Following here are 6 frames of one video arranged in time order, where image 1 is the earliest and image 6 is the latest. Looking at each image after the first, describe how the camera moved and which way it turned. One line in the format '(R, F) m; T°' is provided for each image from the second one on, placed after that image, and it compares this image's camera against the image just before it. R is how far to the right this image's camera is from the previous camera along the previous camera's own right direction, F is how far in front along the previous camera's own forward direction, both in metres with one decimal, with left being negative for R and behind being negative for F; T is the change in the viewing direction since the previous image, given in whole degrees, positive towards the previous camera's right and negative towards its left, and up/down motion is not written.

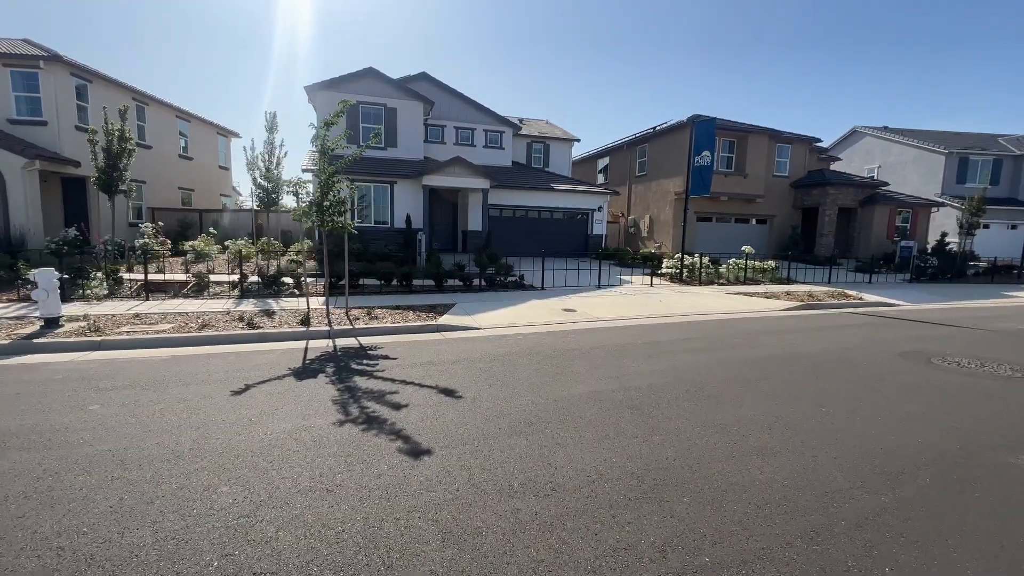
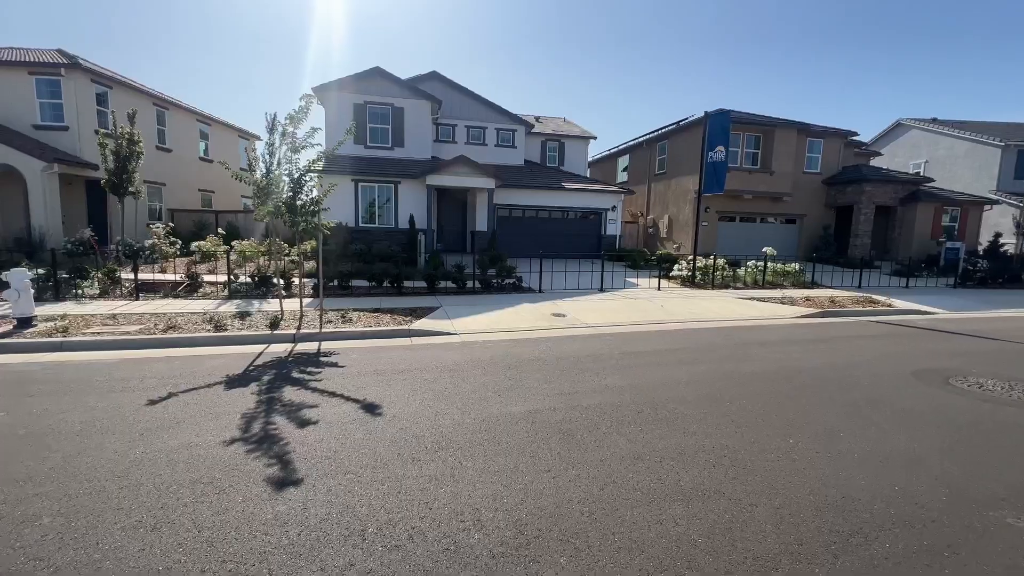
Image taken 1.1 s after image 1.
(+1.1, +0.5) m; -4°
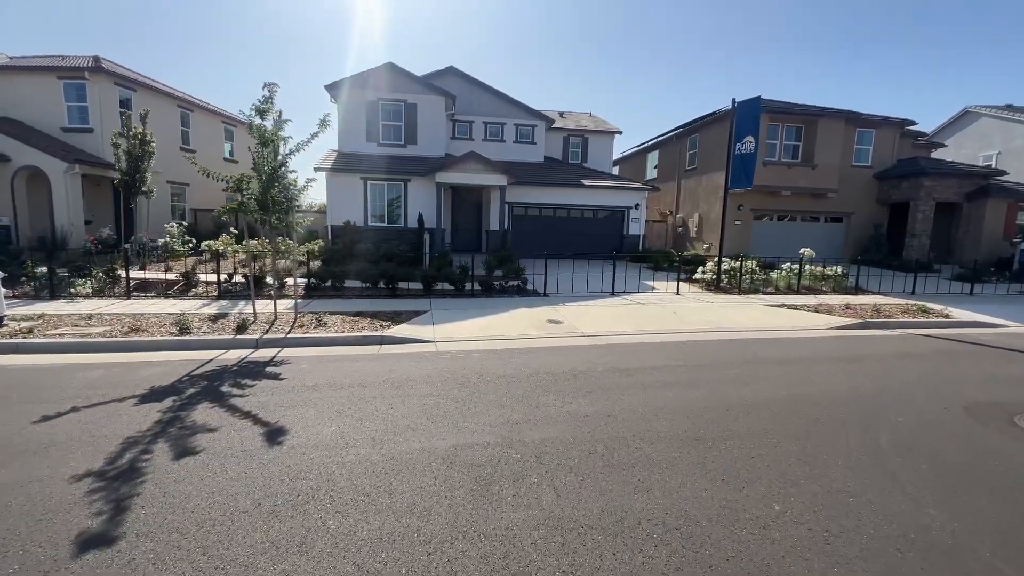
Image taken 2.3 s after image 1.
(+1.0, +0.9) m; -5°
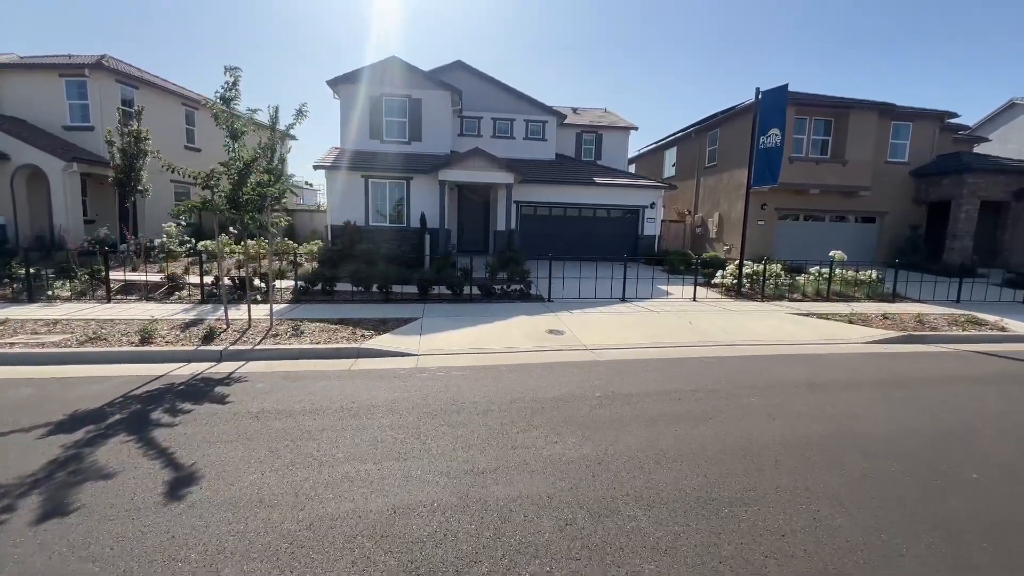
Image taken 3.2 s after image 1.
(+0.4, +0.9) m; -2°
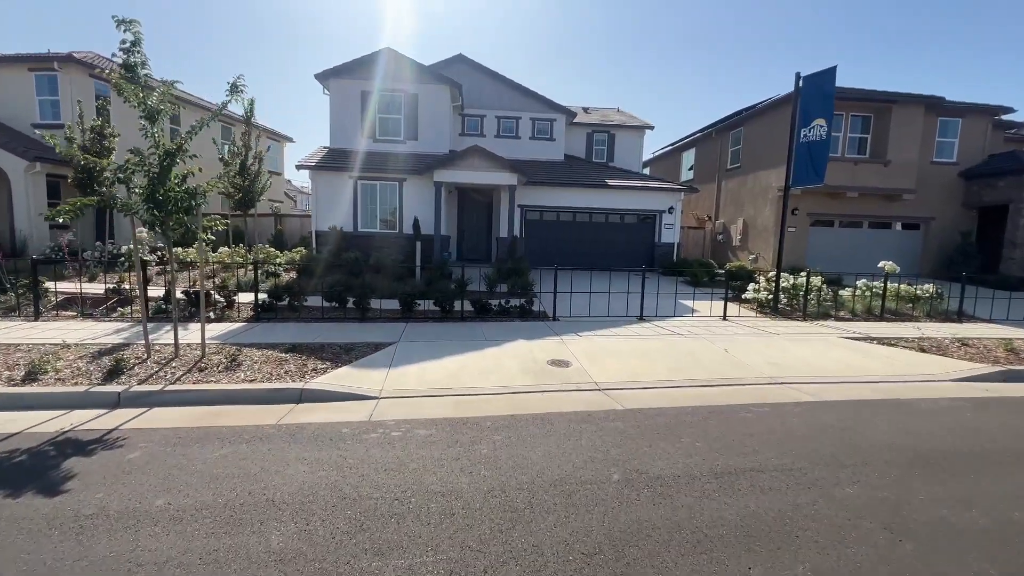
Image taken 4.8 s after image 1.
(+0.3, +1.7) m; -1°
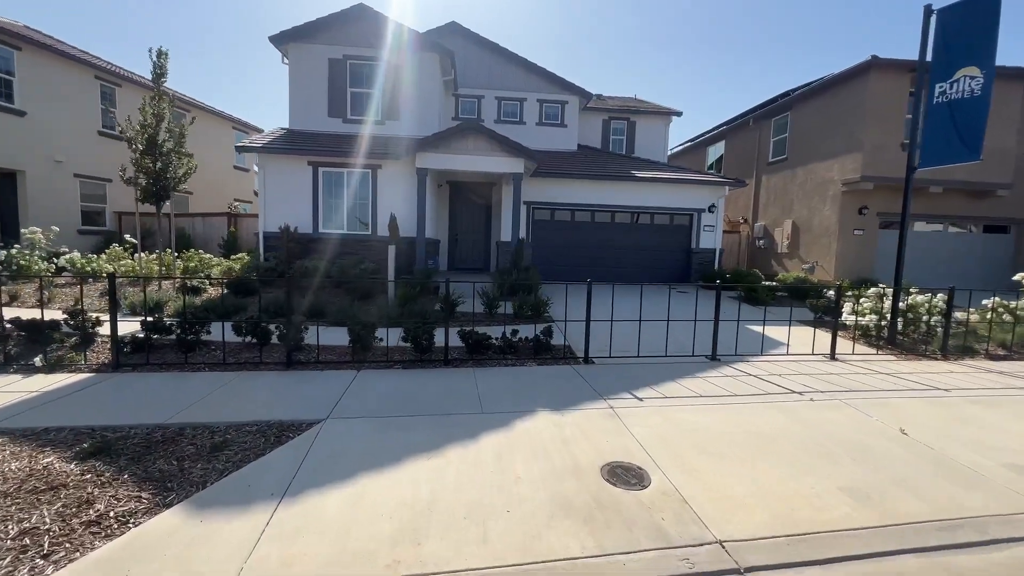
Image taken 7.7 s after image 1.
(-0.2, +3.4) m; 0°
